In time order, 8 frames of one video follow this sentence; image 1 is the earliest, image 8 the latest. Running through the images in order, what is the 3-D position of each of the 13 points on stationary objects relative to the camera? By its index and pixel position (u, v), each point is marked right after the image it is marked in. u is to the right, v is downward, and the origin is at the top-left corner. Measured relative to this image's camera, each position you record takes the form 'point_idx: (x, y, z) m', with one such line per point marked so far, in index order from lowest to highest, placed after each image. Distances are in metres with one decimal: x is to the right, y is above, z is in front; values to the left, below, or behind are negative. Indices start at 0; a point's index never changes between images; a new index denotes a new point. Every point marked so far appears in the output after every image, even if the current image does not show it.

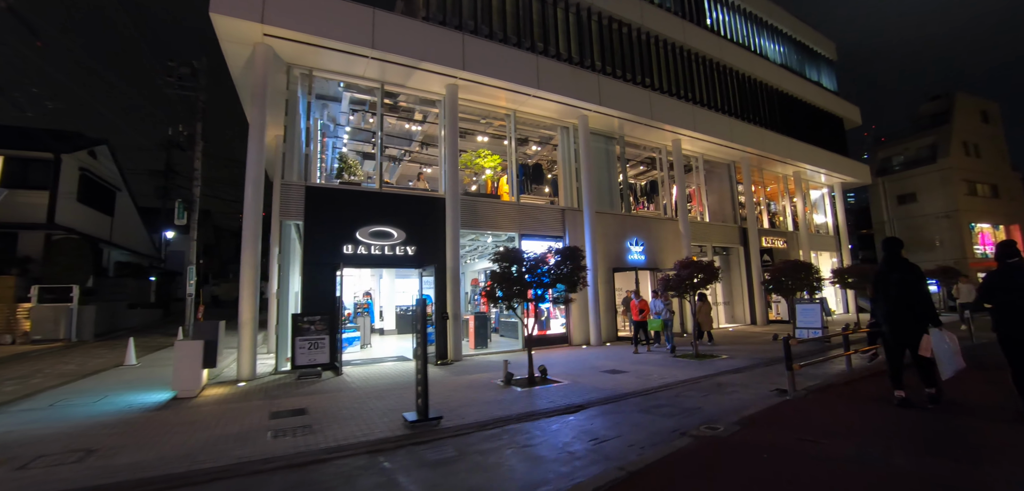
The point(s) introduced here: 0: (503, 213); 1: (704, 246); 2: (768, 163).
0: (-0.3, +1.0, +12.0) m
1: (+7.9, 0.0, +16.0) m
2: (+11.7, +3.7, +17.7) m
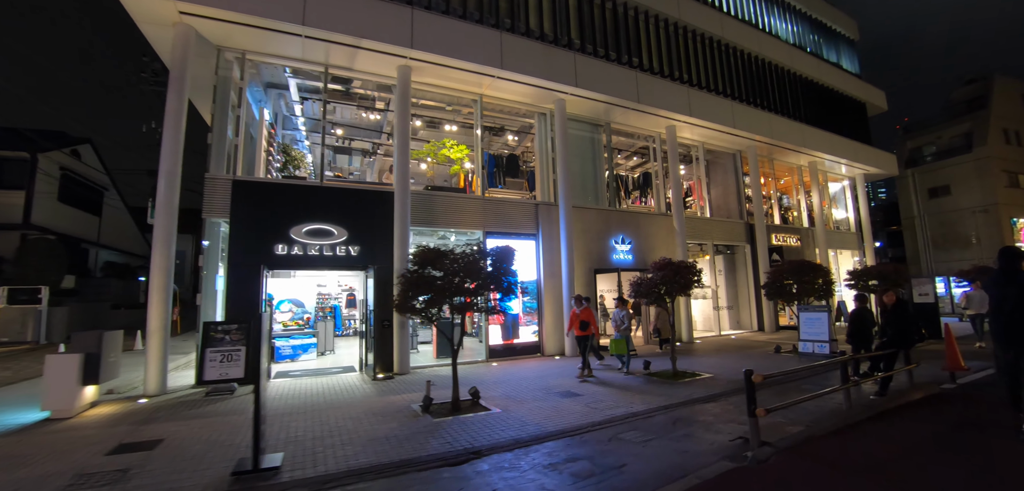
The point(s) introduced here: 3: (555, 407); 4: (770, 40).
0: (-1.4, +1.0, +10.8) m
1: (+7.1, +0.1, +14.4) m
2: (+10.9, +3.8, +15.9) m
3: (+0.6, -2.6, +6.3) m
4: (+10.6, +8.3, +16.0) m
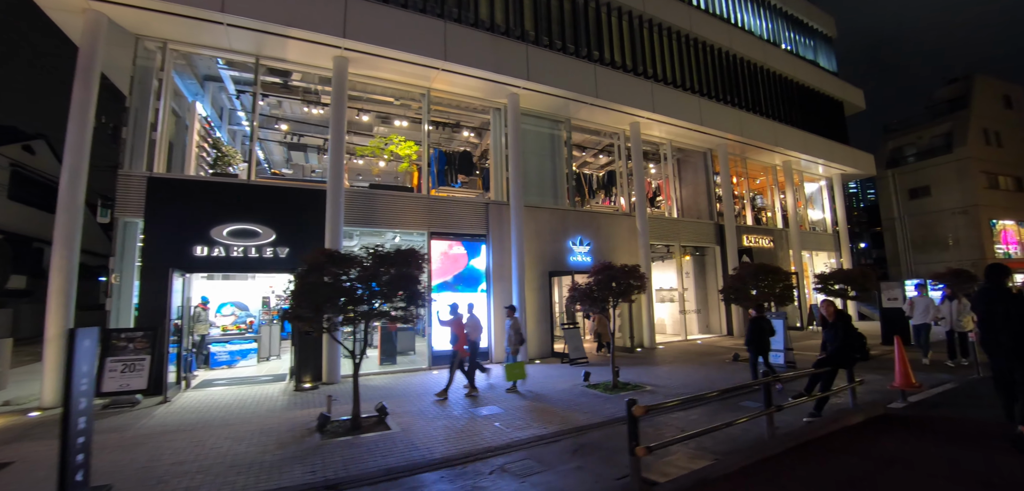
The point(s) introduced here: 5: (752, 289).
0: (-2.8, +1.0, +10.3) m
1: (+5.6, 0.0, +13.9) m
2: (+9.4, +3.7, +15.4) m
3: (-0.7, -2.7, +5.8) m
4: (+9.2, +8.3, +15.5) m
5: (+6.0, -1.1, +9.9) m
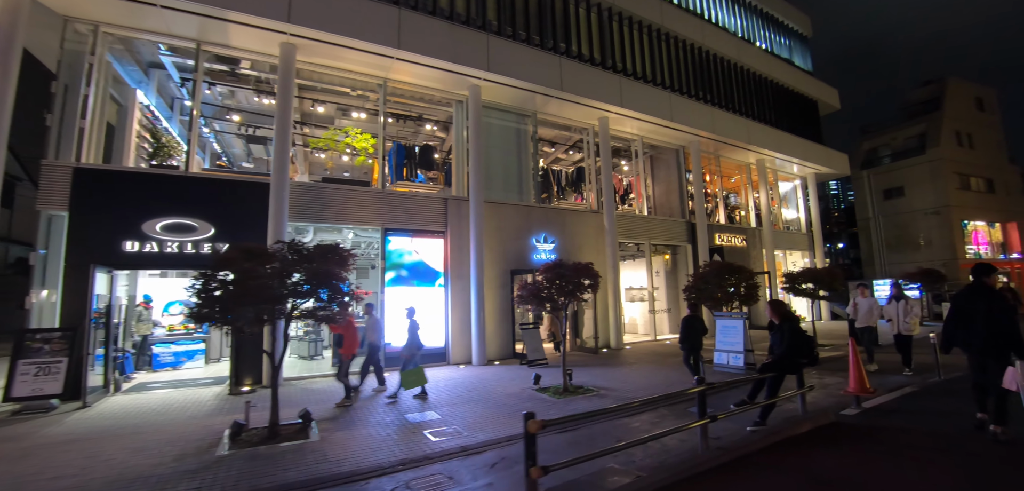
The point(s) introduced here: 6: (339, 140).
0: (-3.8, +1.1, +9.8) m
1: (+4.5, +0.1, +13.7) m
2: (+8.3, +3.8, +15.3) m
3: (-1.7, -2.6, +5.4) m
4: (+8.1, +8.3, +15.3) m
5: (+4.9, -1.1, +9.6) m
6: (-4.8, +2.9, +10.9) m
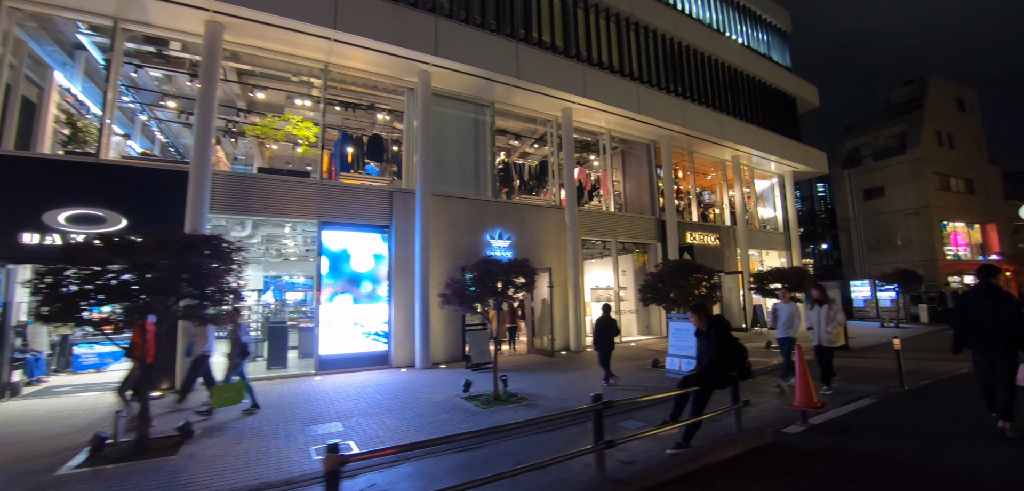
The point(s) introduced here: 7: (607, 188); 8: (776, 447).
0: (-5.1, +1.2, +9.2) m
1: (+3.2, +0.1, +13.1) m
2: (+7.0, +3.8, +14.8) m
3: (-2.9, -2.5, +4.8) m
4: (+6.8, +8.4, +14.8) m
5: (+3.6, -1.0, +9.1) m
6: (-6.0, +3.0, +10.2) m
7: (+3.2, +2.0, +13.6) m
8: (+3.2, -2.4, +4.8) m
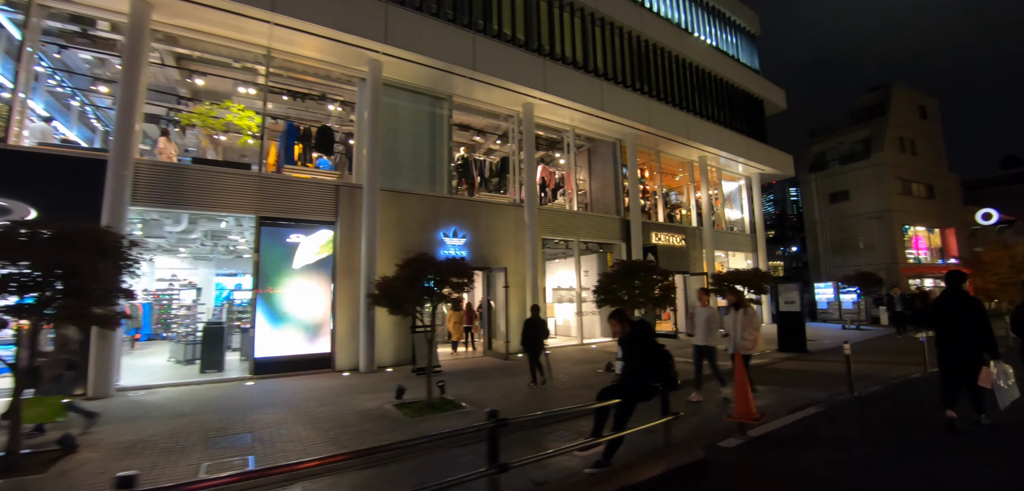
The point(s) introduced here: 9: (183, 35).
0: (-6.2, +1.3, +8.6) m
1: (+1.9, +0.2, +12.9) m
2: (+5.7, +3.8, +14.7) m
3: (-3.9, -2.5, +4.4) m
4: (+5.5, +8.3, +14.7) m
5: (+2.5, -1.0, +8.9) m
6: (-7.1, +3.1, +9.6) m
7: (+2.0, +2.0, +13.3) m
8: (+2.2, -2.4, +4.5) m
9: (-7.5, +4.8, +9.1) m
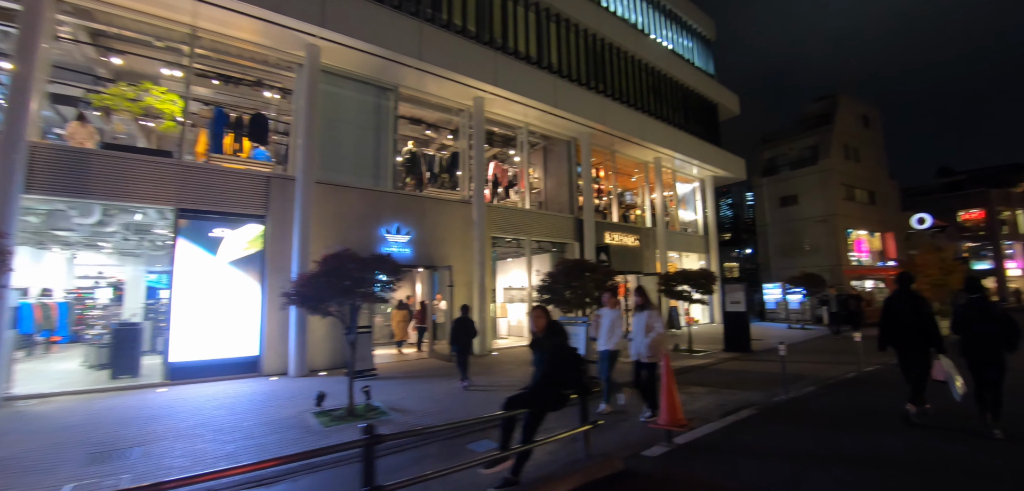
0: (-7.4, +1.4, +7.9) m
1: (+0.4, +0.2, +12.7) m
2: (+4.1, +3.8, +14.7) m
3: (-4.9, -2.4, +3.8) m
4: (+4.0, +8.3, +14.7) m
5: (+1.3, -1.0, +8.7) m
6: (-8.4, +3.3, +8.8) m
7: (+0.5, +2.0, +13.1) m
8: (+1.2, -2.4, +4.4) m
9: (-8.7, +4.9, +8.2) m
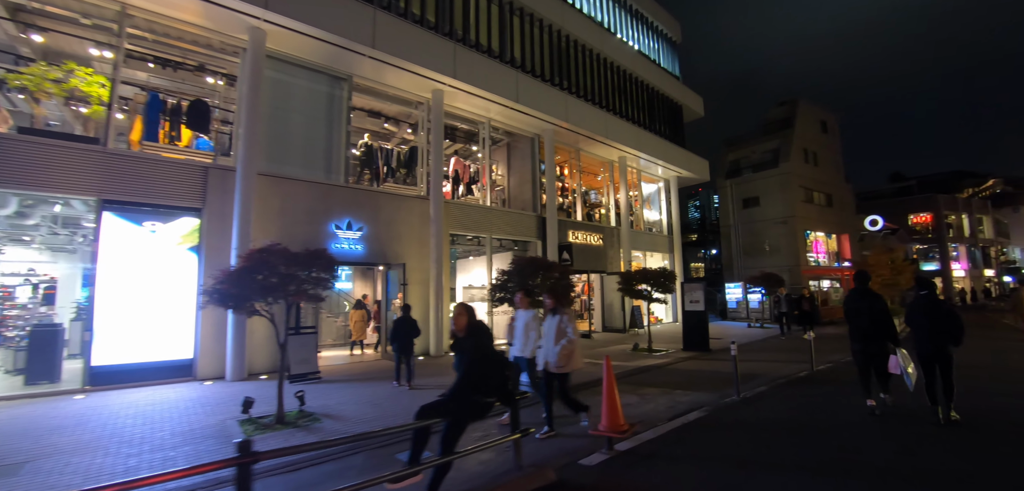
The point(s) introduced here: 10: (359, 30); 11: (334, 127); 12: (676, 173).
0: (-8.3, +1.5, +7.3) m
1: (-0.8, +0.2, +12.5) m
2: (+2.8, +3.8, +14.7) m
3: (-5.6, -2.3, +3.3) m
4: (+2.8, +8.4, +14.6) m
5: (+0.3, -0.9, +8.6) m
6: (-9.3, +3.4, +8.1) m
7: (-0.7, +2.1, +12.9) m
8: (+0.5, -2.4, +4.2) m
9: (-9.6, +5.1, +7.5) m
10: (-3.5, +4.9, +9.2) m
11: (-4.5, +3.0, +10.1) m
12: (+7.8, +3.4, +18.4) m
